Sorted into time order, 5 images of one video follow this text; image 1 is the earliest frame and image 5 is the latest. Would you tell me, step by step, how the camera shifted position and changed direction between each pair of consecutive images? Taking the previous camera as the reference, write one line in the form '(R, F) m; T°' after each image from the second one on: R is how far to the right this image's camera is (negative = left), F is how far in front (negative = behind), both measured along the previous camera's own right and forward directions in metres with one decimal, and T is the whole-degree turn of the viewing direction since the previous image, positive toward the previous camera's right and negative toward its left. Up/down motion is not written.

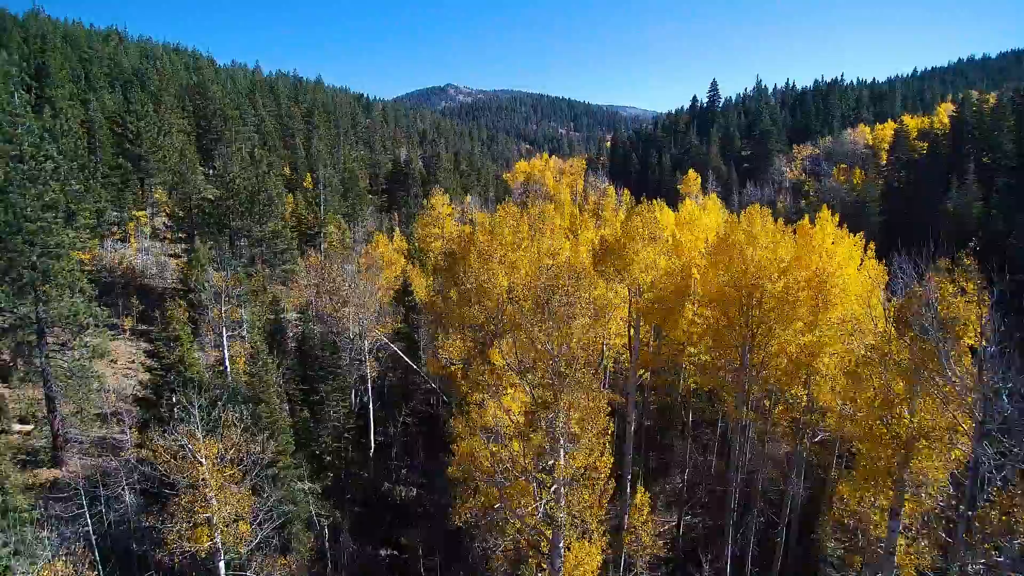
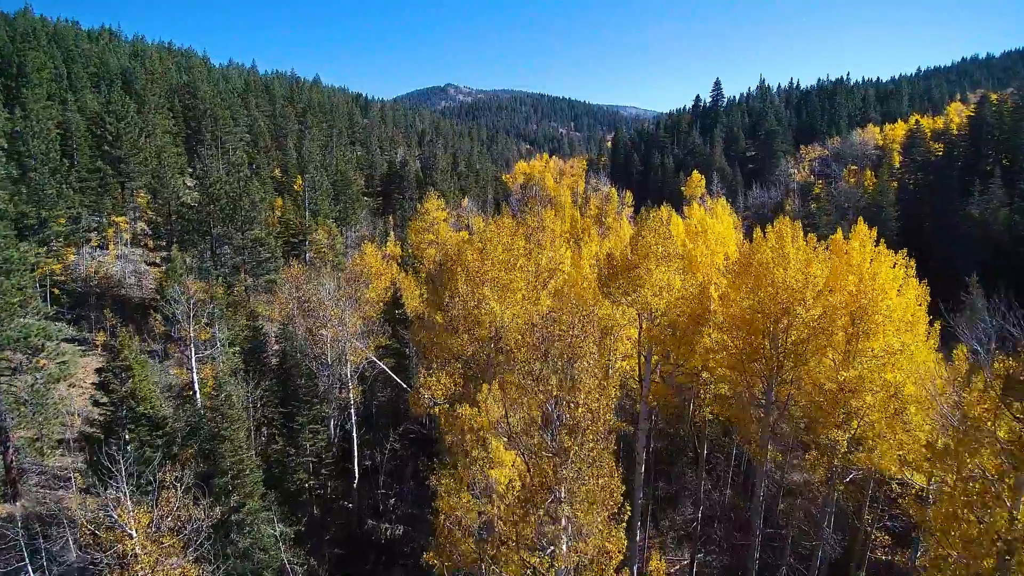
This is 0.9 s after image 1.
(+0.2, +2.4) m; 0°
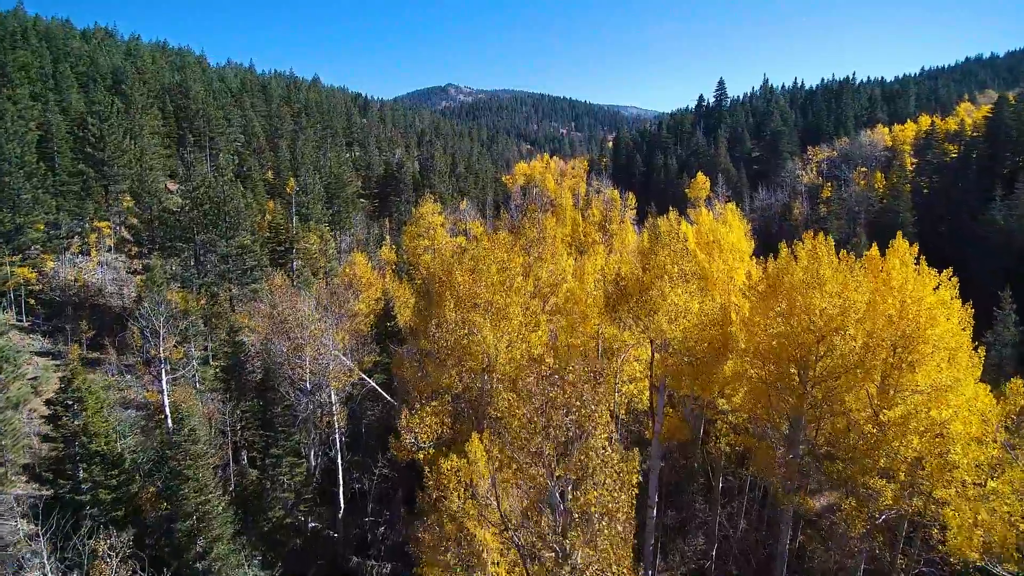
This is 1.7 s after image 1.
(+0.1, +2.0) m; 0°
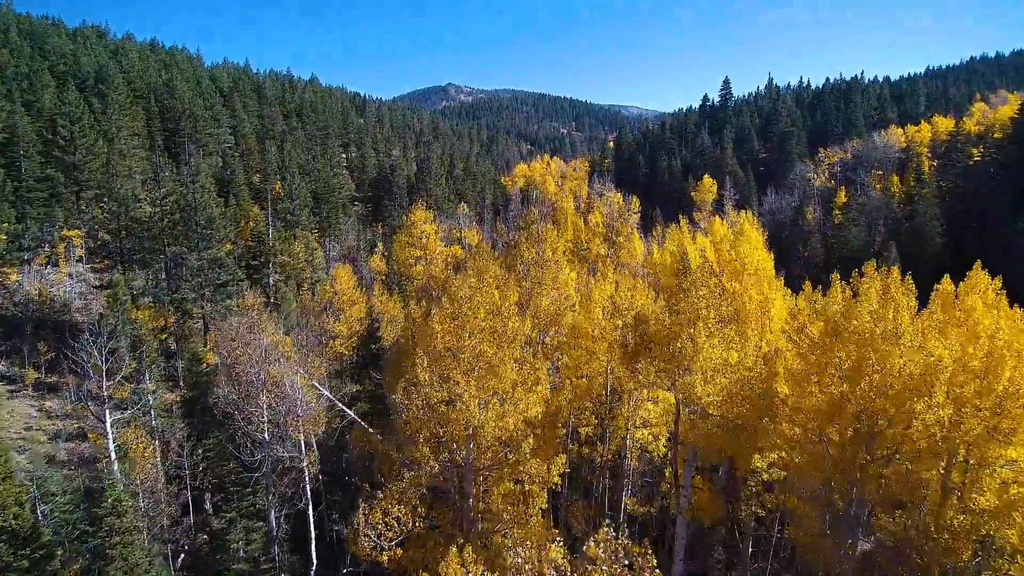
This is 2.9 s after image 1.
(+0.2, +3.0) m; 0°
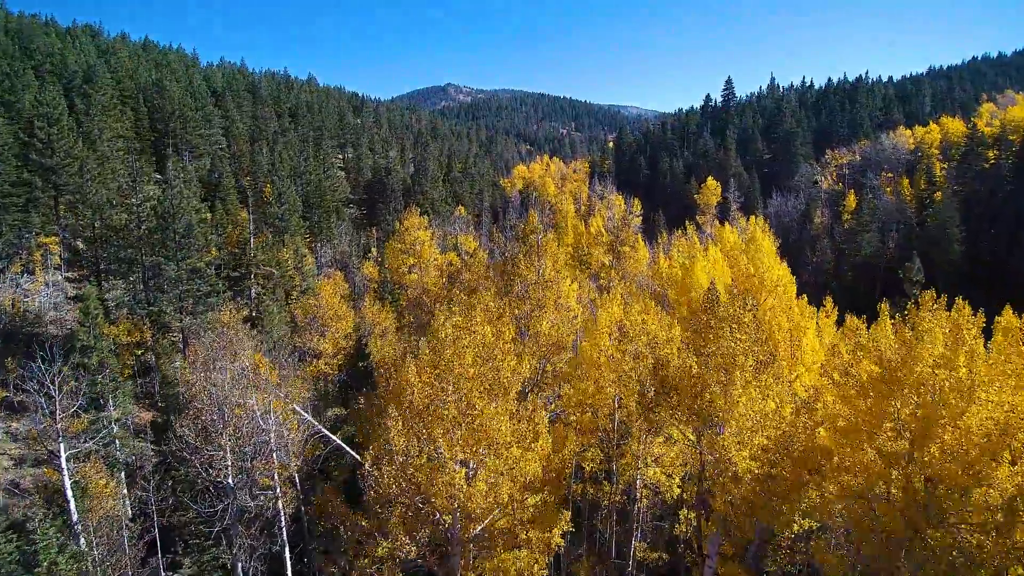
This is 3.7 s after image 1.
(+0.1, +1.9) m; 0°
